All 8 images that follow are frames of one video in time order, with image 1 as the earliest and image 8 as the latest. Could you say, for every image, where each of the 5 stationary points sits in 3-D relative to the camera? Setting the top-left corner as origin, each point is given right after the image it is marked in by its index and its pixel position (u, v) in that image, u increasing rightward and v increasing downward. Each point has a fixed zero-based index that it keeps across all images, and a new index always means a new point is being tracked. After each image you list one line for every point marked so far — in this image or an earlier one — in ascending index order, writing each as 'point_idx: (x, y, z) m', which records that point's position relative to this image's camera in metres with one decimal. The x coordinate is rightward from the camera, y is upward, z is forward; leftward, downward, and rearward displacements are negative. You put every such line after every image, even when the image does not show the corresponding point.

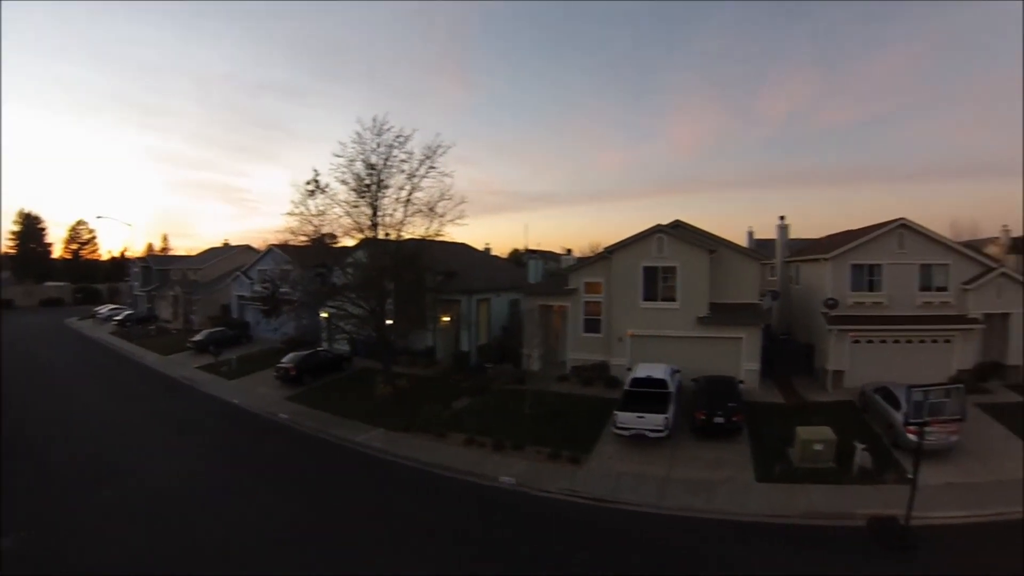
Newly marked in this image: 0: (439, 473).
0: (-1.1, -4.1, +11.1) m
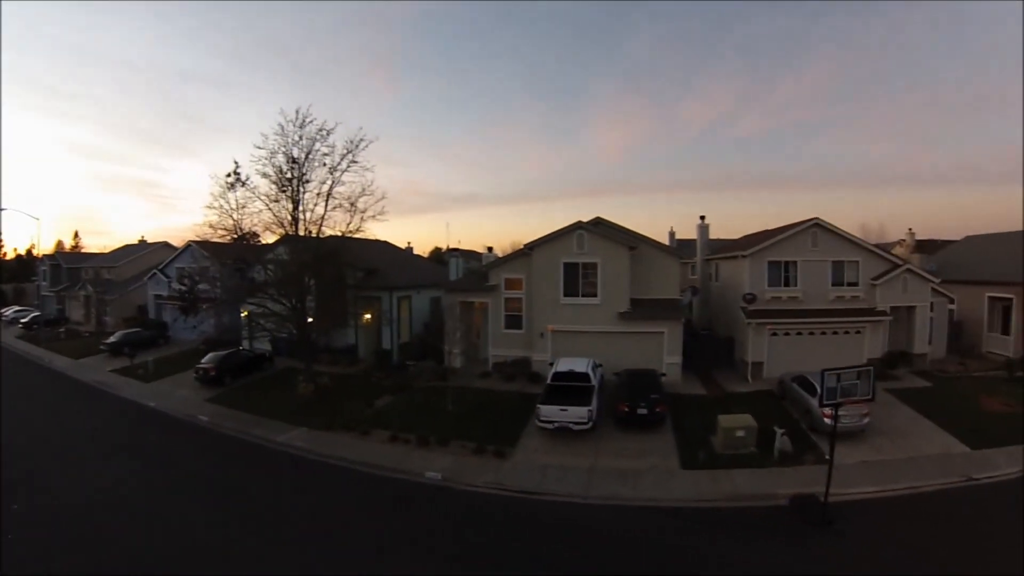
0: (-3.1, -4.1, +11.1) m
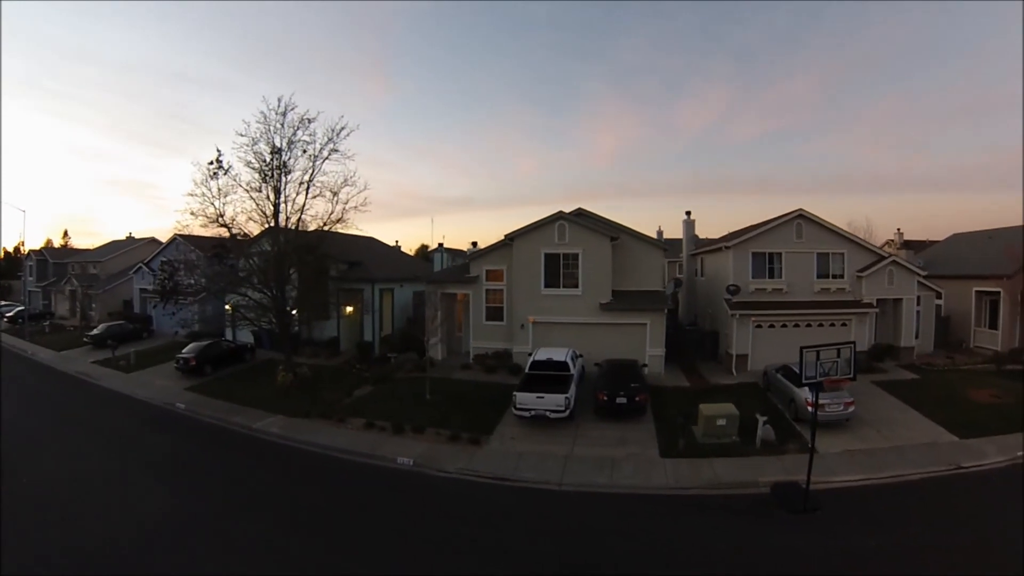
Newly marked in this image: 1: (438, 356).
0: (-3.7, -3.8, +11.2) m
1: (-2.5, -2.1, +16.3) m
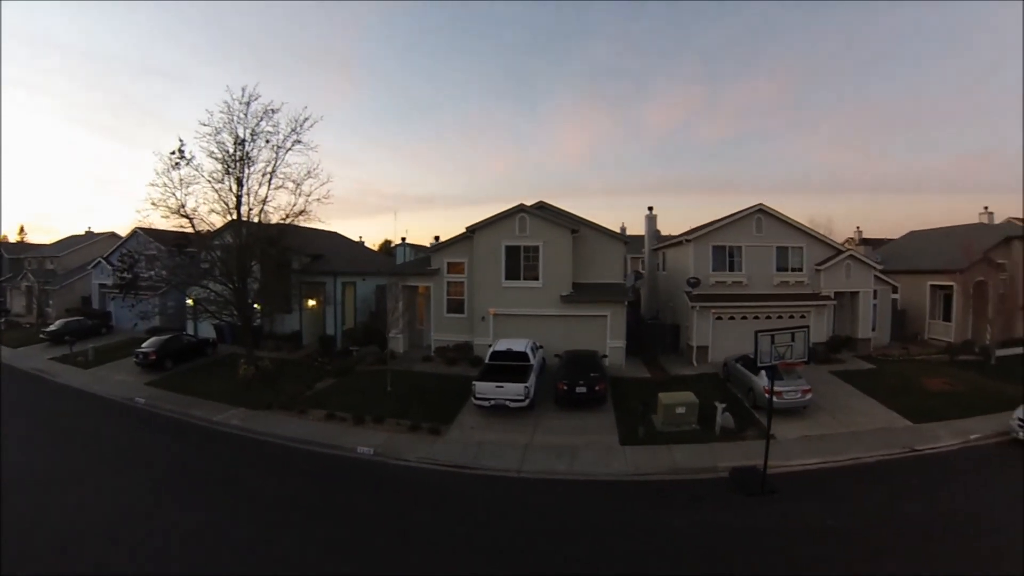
0: (-4.6, -3.6, +11.3) m
1: (-3.6, -1.9, +16.4) m
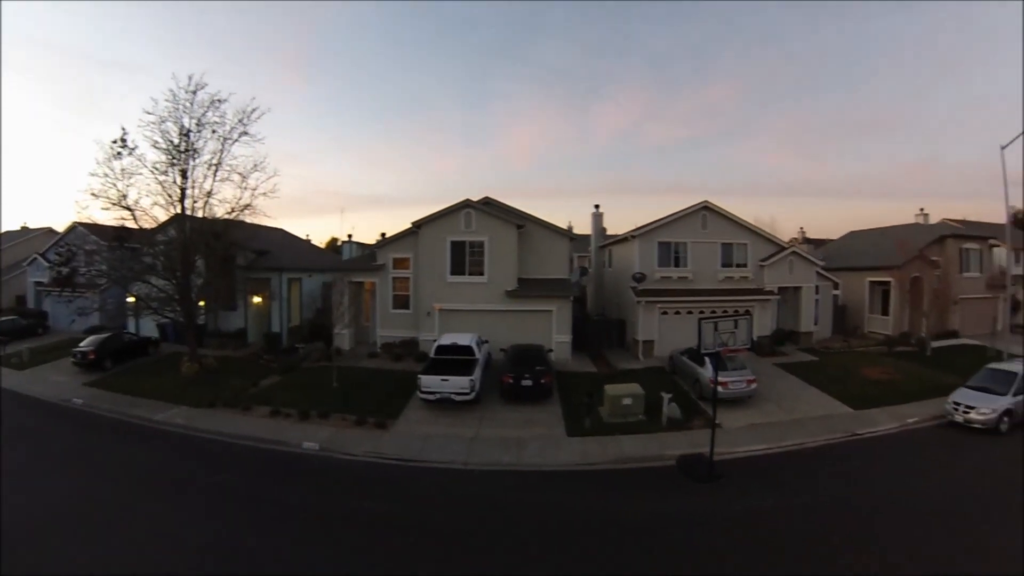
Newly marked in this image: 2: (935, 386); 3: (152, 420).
0: (-6.0, -3.5, +11.3) m
1: (-5.3, -1.8, +16.5) m
2: (+15.4, -3.5, +17.9) m
3: (-8.6, -3.2, +12.1) m
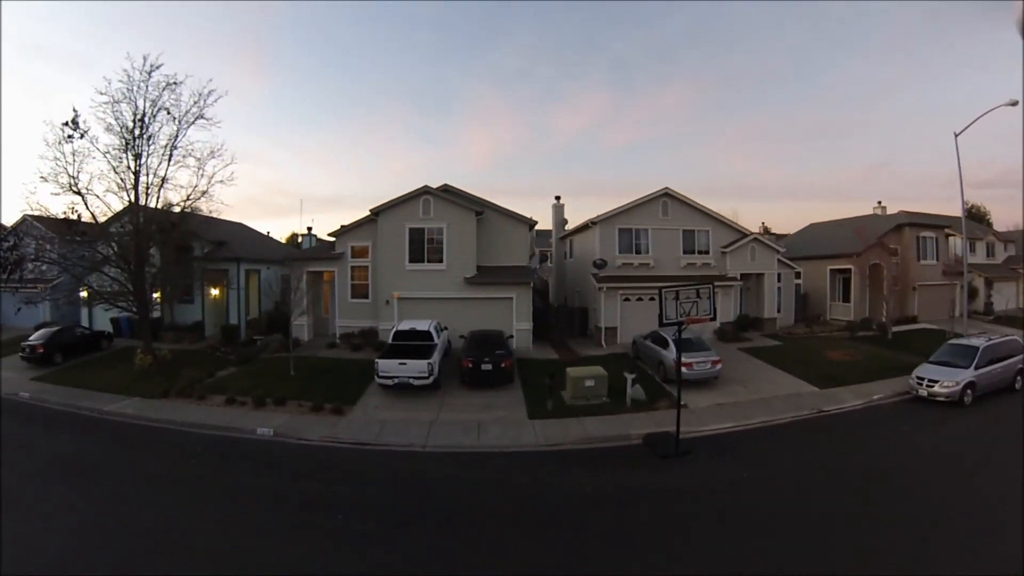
0: (-7.0, -3.2, +11.2) m
1: (-6.5, -1.6, +16.4) m
2: (+14.1, -2.9, +18.6) m
3: (-9.6, -2.9, +12.0) m
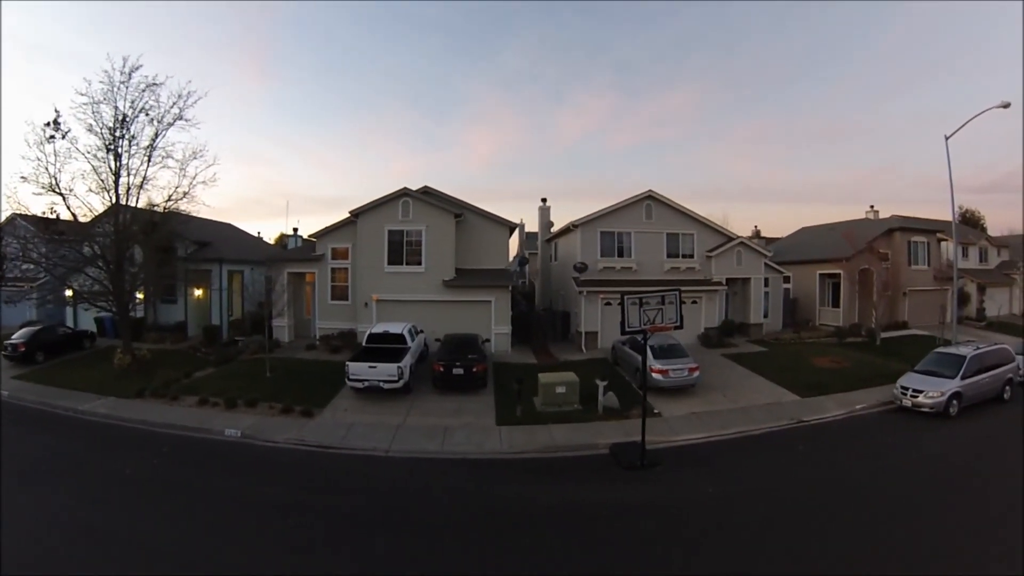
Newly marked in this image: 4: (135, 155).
0: (-7.6, -3.2, +11.3) m
1: (-7.1, -1.6, +16.5) m
2: (+13.5, -3.1, +18.6) m
3: (-10.2, -2.9, +12.0) m
4: (-11.0, +3.9, +14.8) m
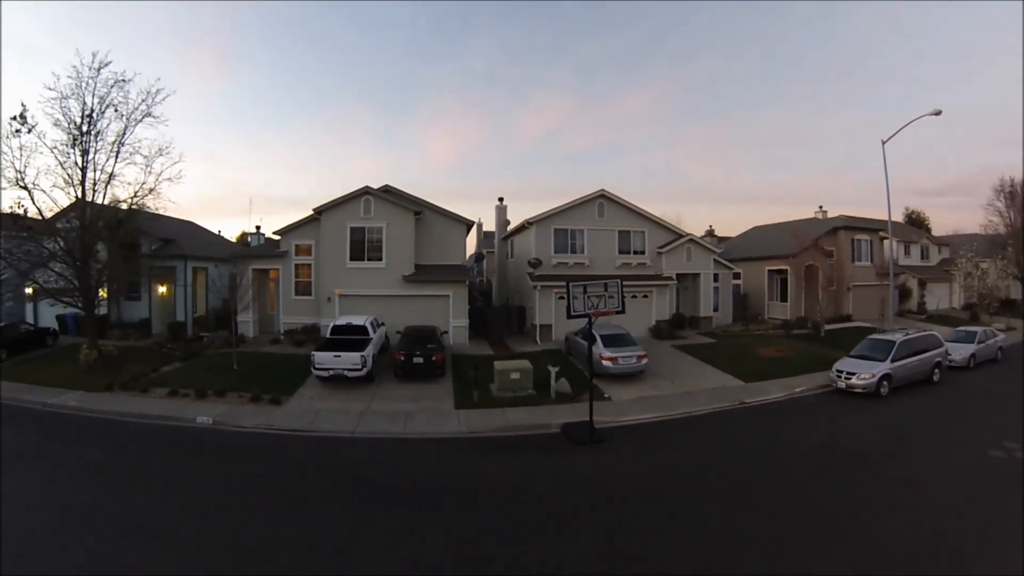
0: (-8.7, -3.1, +11.7) m
1: (-8.4, -1.5, +16.9) m
2: (+12.0, -2.8, +20.2) m
3: (-11.3, -2.9, +12.3) m
4: (-12.3, +3.9, +15.1) m
